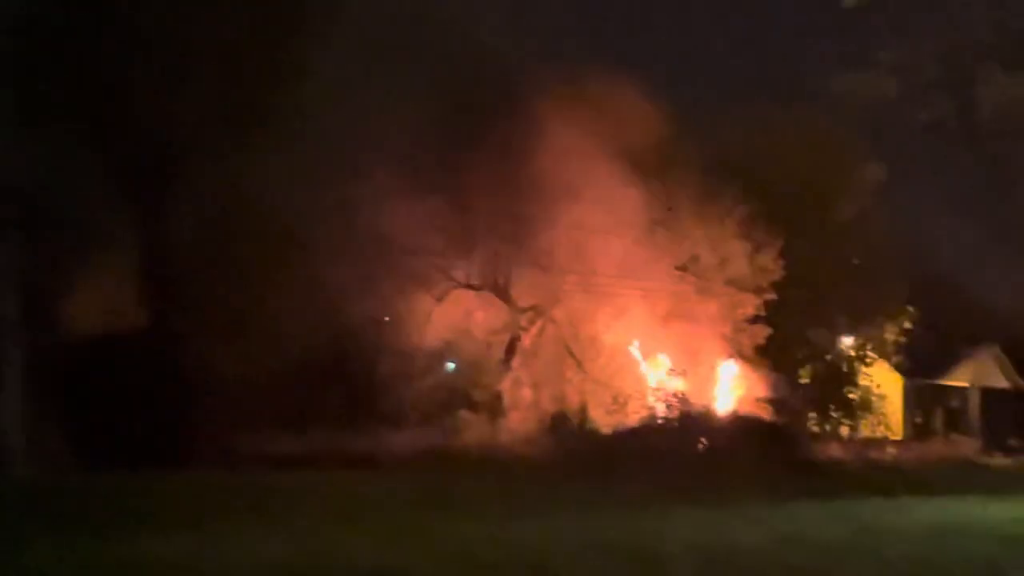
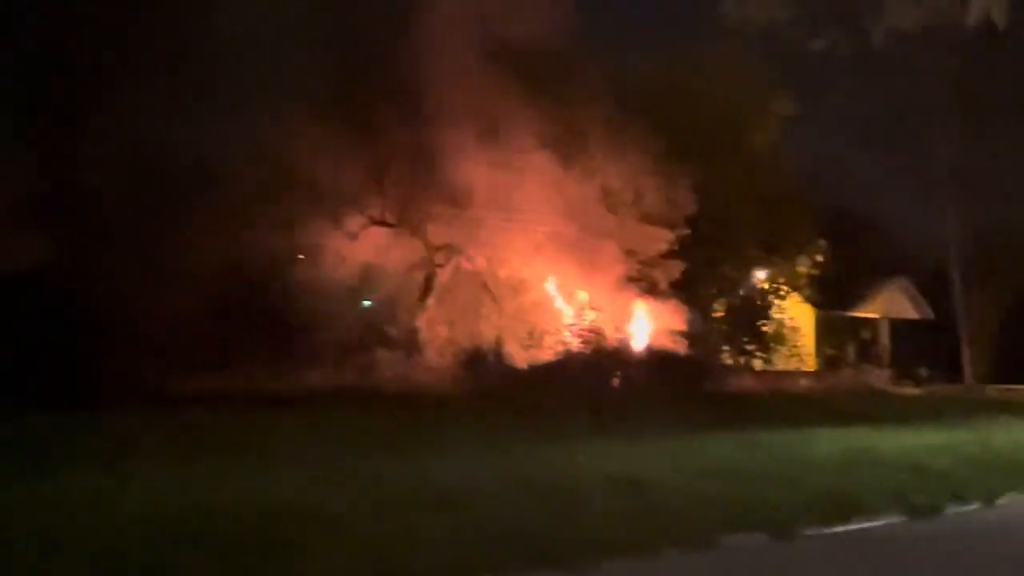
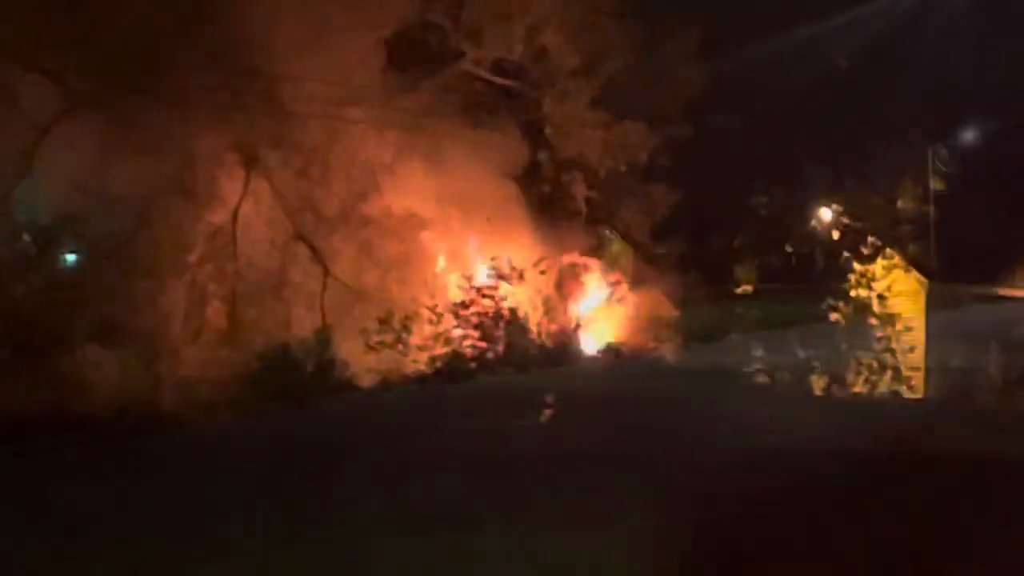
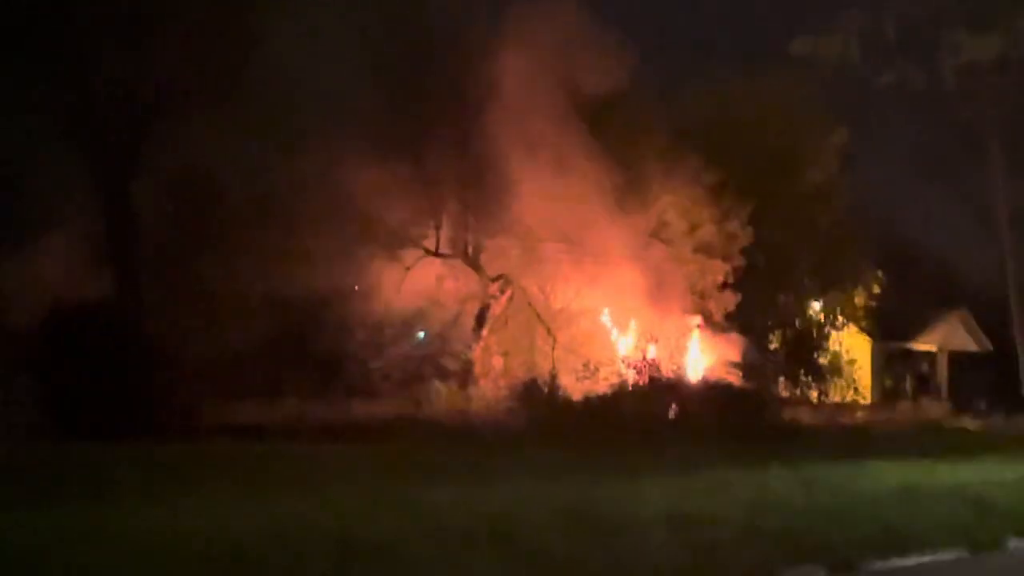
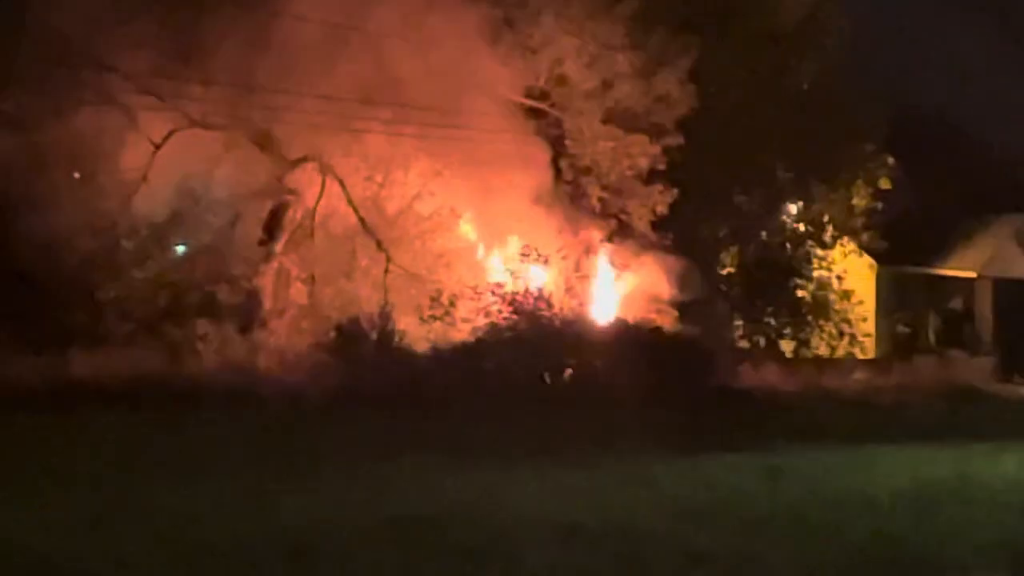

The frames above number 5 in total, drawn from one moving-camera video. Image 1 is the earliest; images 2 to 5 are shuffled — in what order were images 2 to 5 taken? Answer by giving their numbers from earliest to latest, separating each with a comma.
4, 2, 5, 3
